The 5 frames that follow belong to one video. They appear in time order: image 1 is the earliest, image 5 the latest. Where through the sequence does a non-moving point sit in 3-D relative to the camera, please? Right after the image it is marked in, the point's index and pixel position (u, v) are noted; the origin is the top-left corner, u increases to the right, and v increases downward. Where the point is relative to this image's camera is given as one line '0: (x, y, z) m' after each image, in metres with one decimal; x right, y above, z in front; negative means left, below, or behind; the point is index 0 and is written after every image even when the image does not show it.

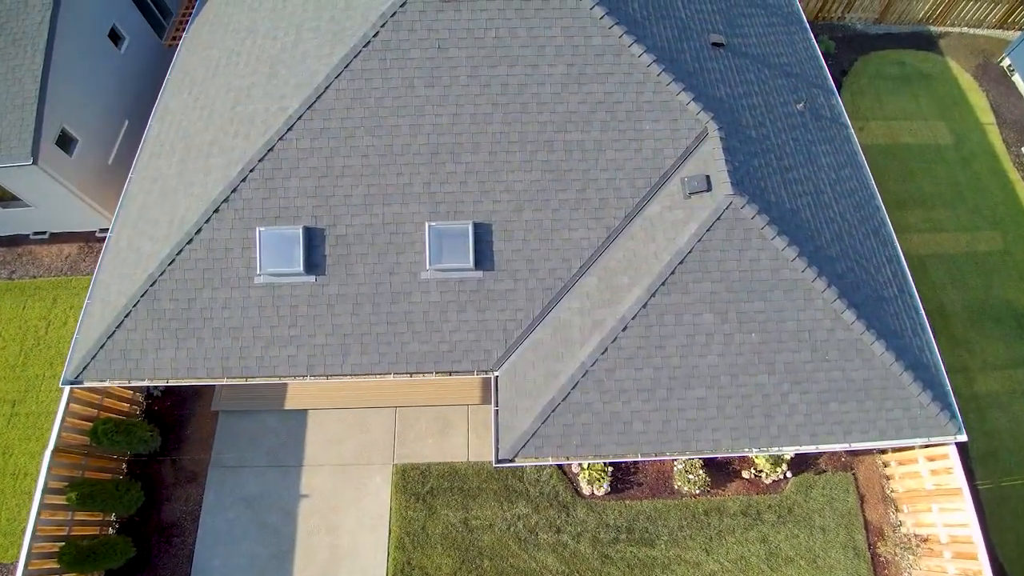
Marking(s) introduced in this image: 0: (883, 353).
0: (+7.8, -1.3, +10.3) m
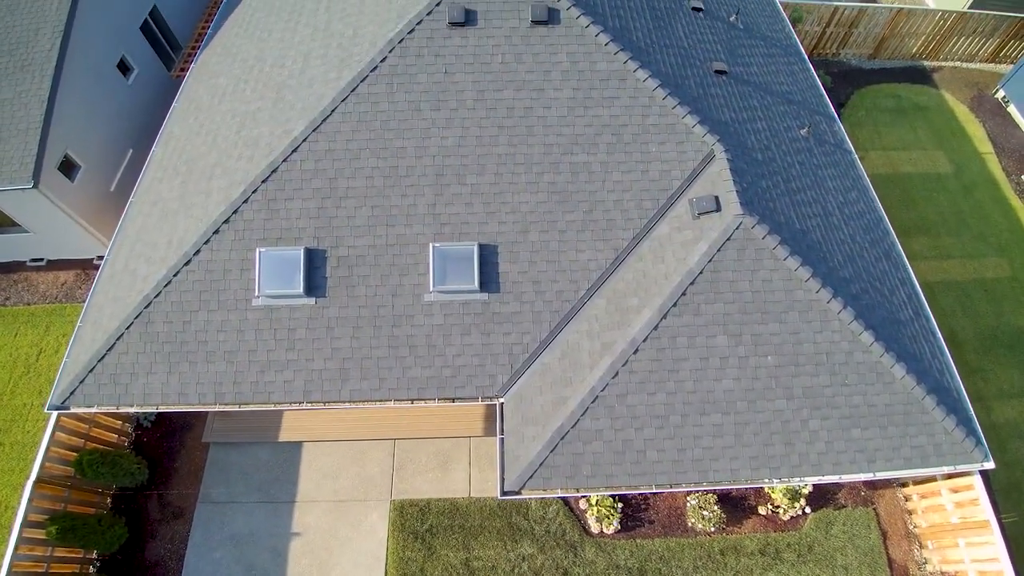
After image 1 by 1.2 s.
0: (+8.0, -1.8, +9.9) m
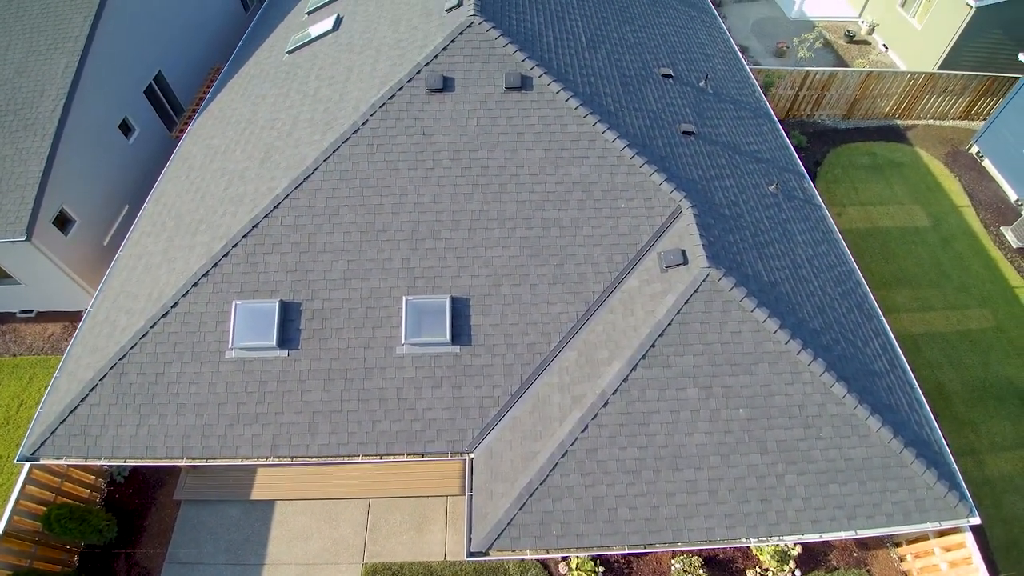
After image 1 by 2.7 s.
0: (+7.4, -2.8, +9.7) m
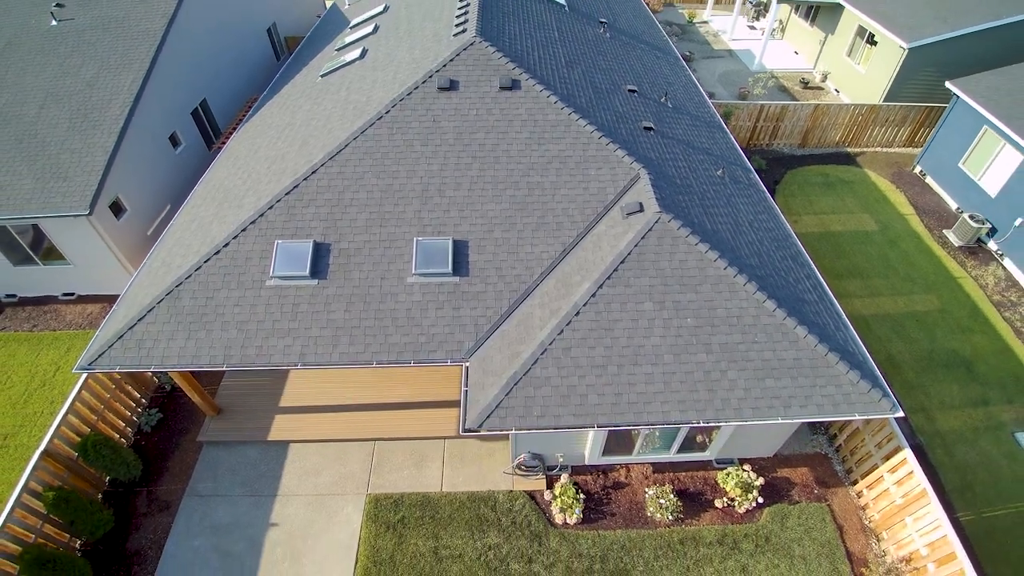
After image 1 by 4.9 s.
0: (+7.1, -1.2, +11.8) m
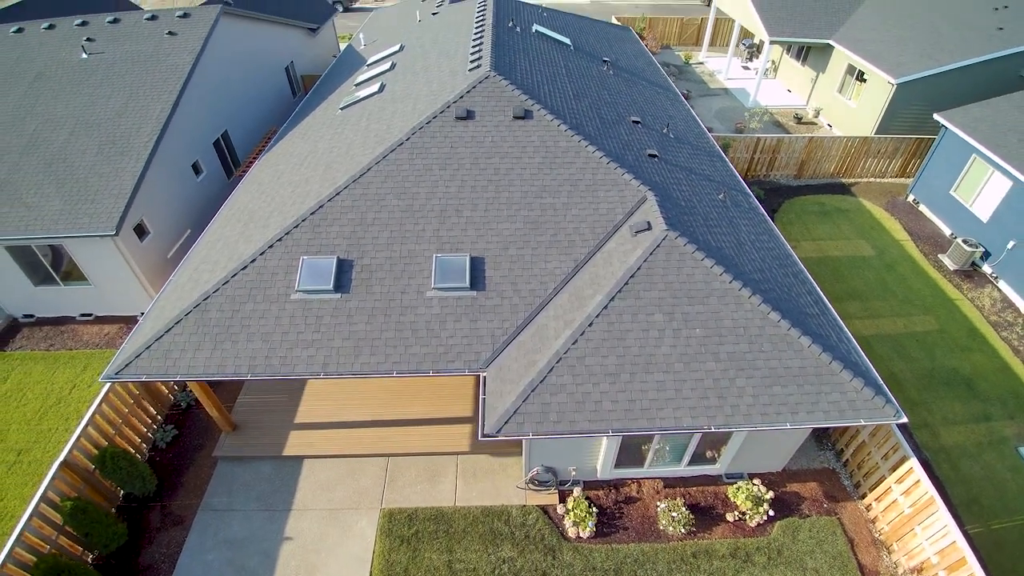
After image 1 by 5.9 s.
0: (+7.5, -1.5, +12.3) m
